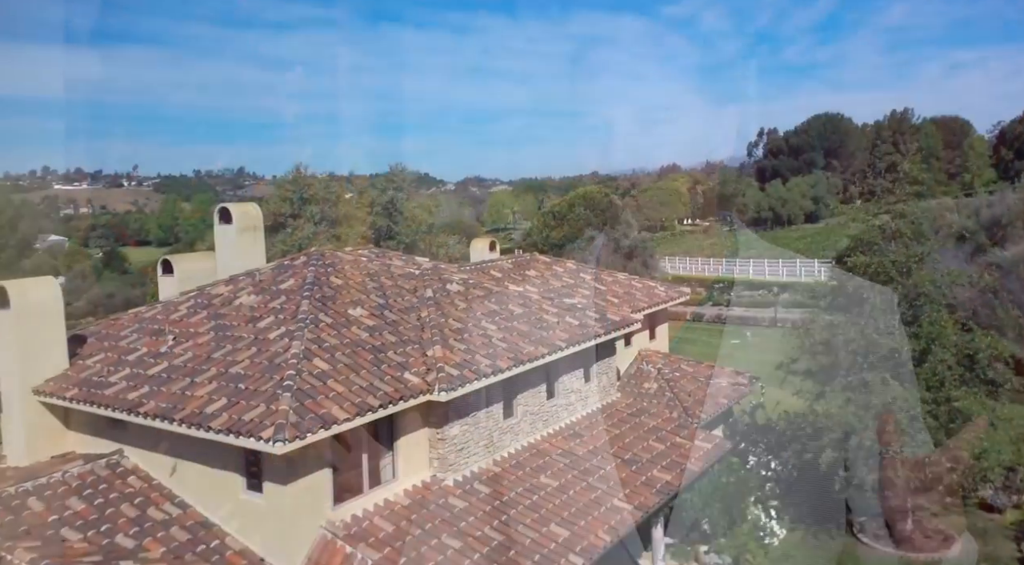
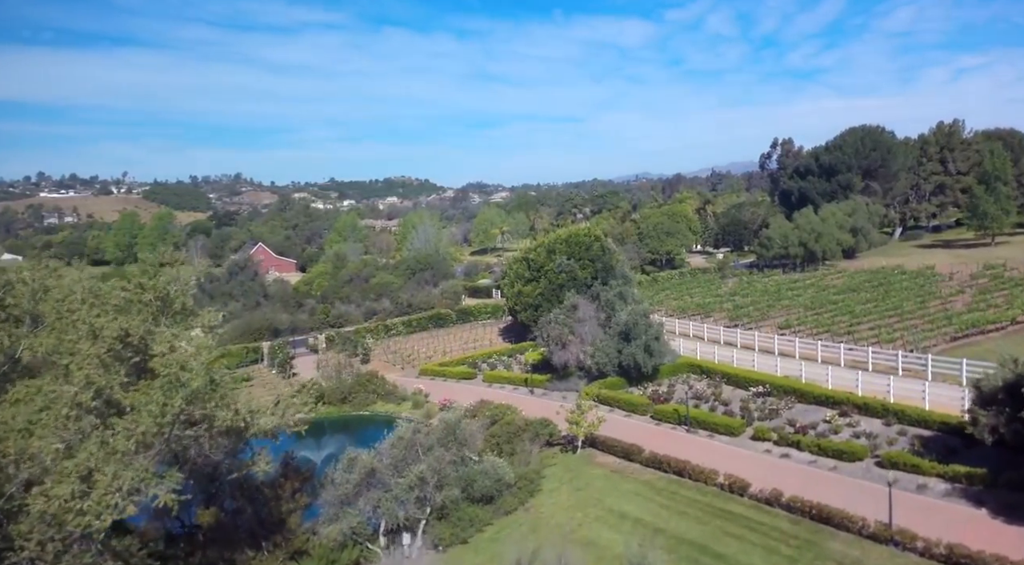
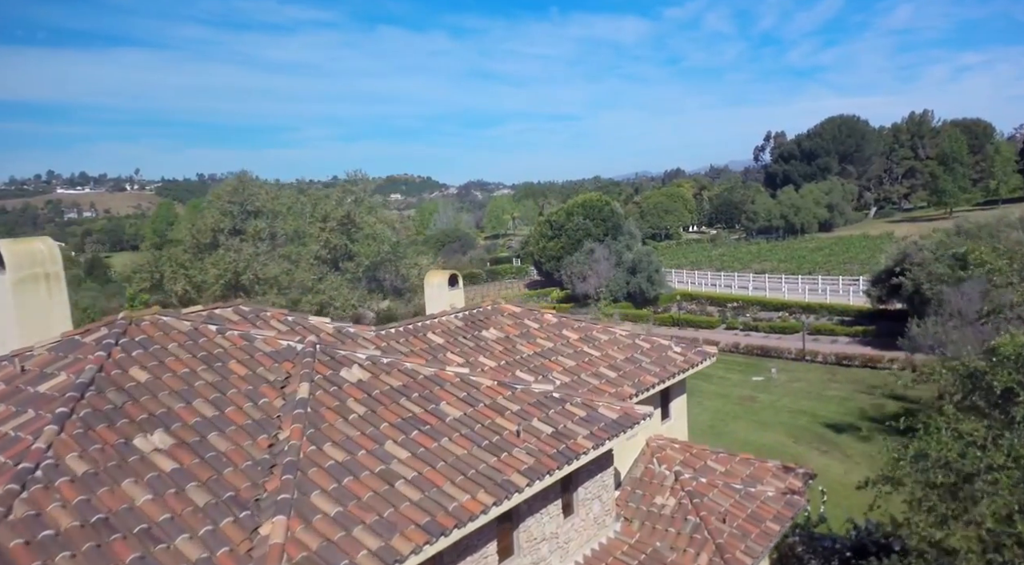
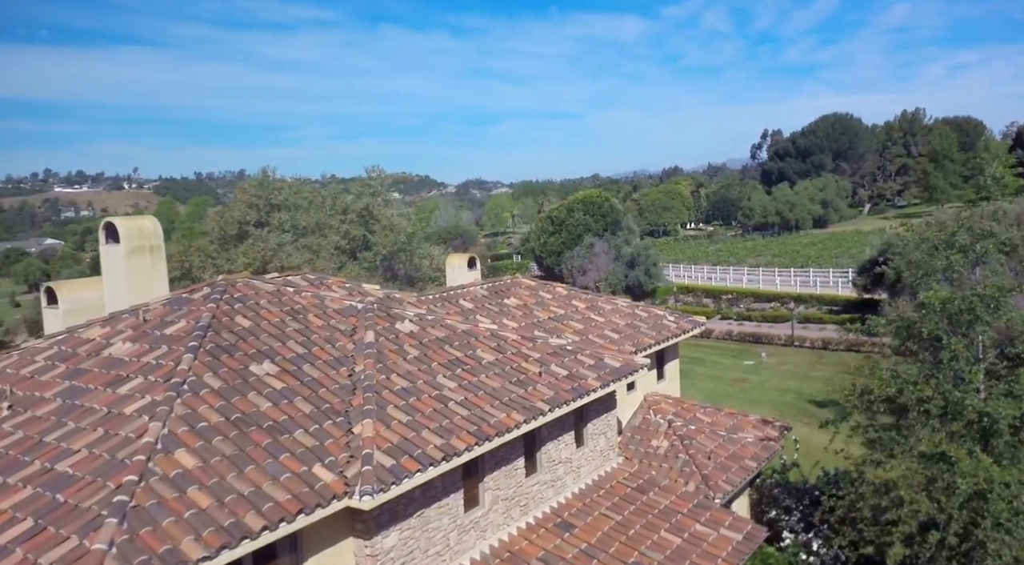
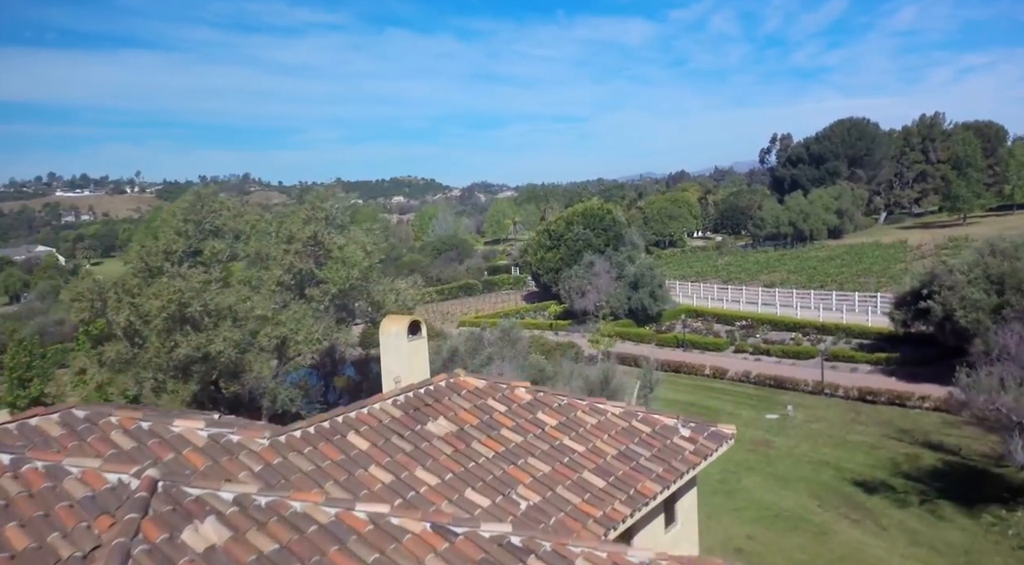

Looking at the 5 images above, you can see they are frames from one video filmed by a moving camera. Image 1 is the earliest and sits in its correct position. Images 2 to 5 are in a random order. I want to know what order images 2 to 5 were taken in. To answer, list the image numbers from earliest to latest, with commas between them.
4, 3, 5, 2
